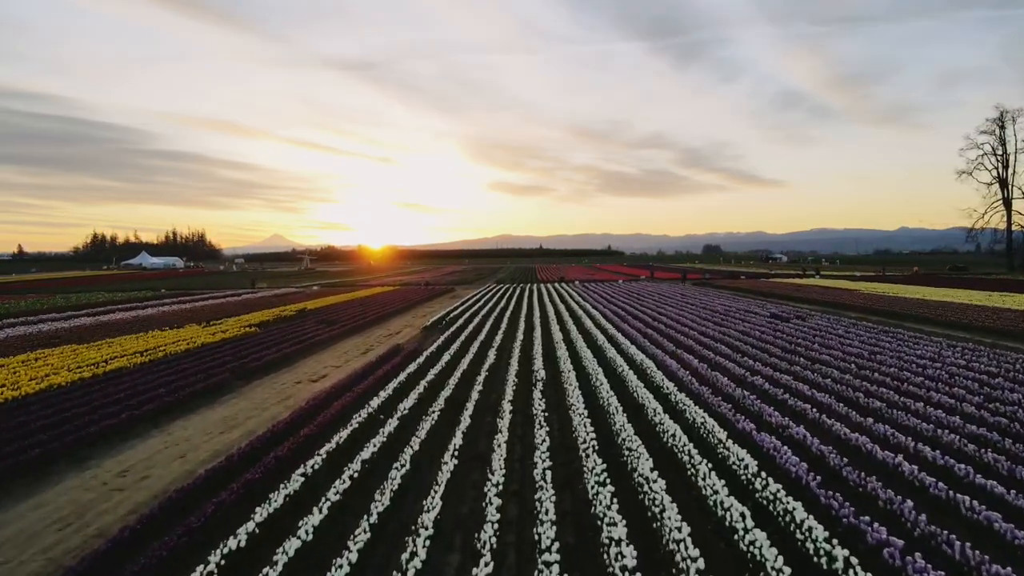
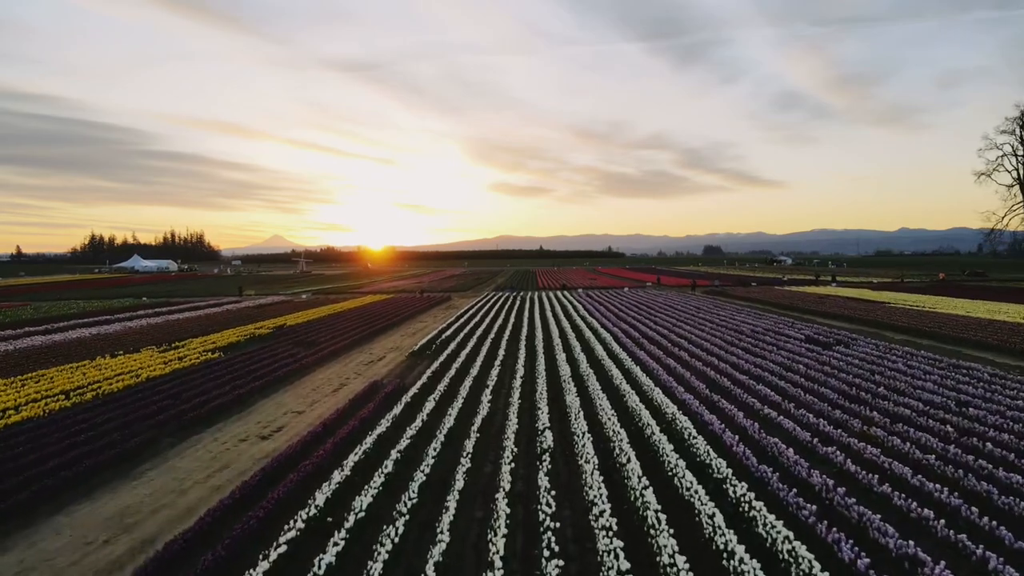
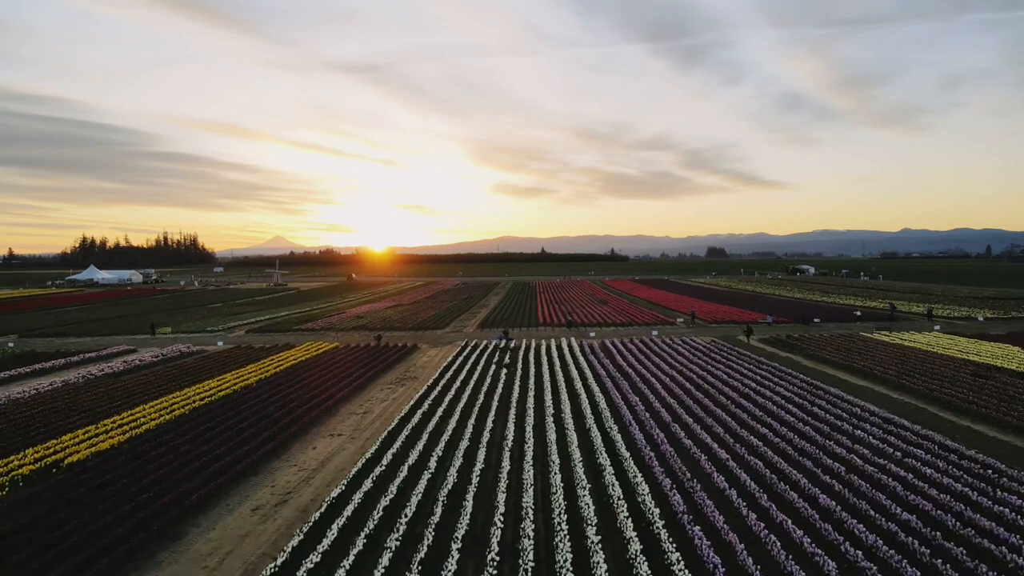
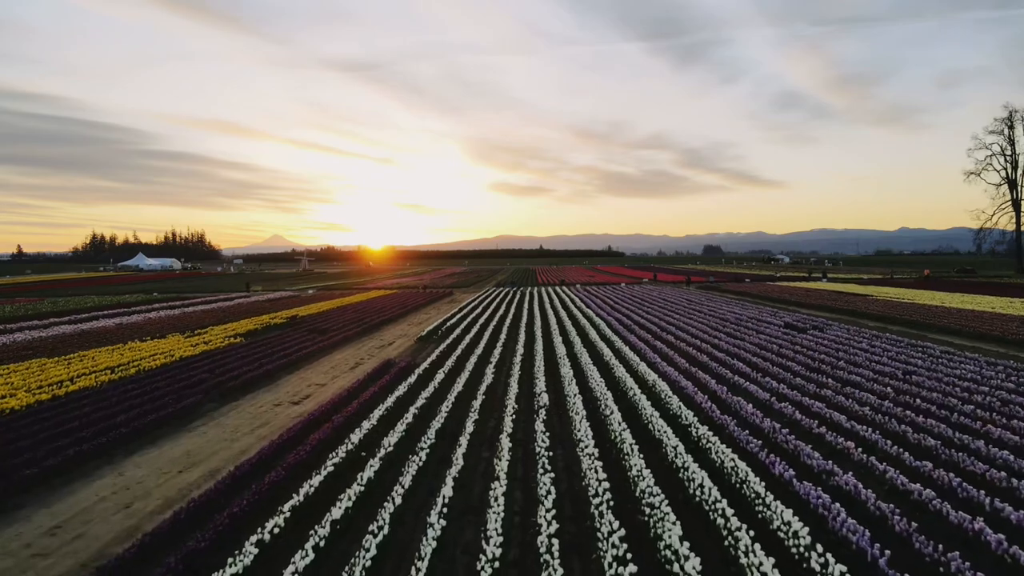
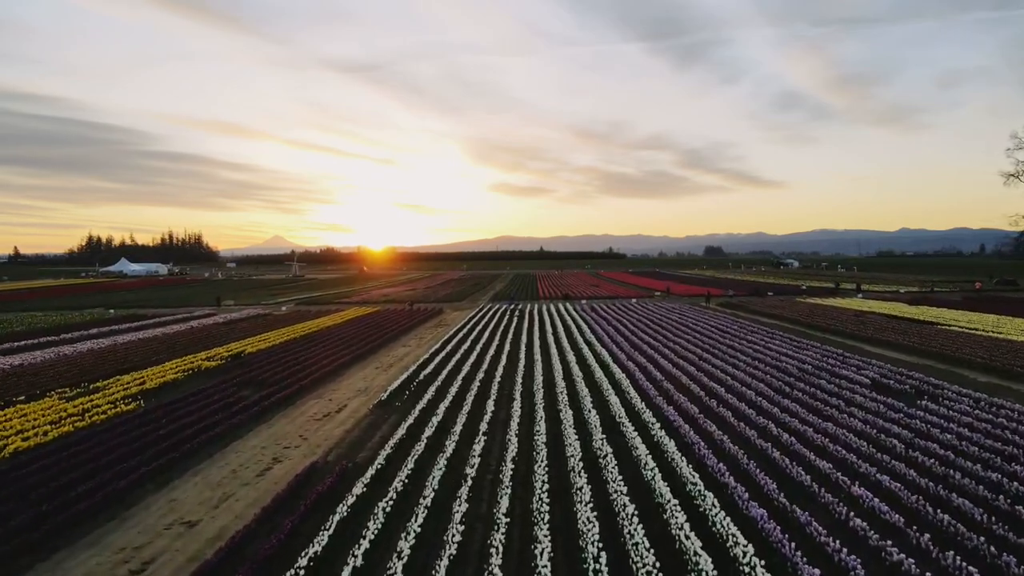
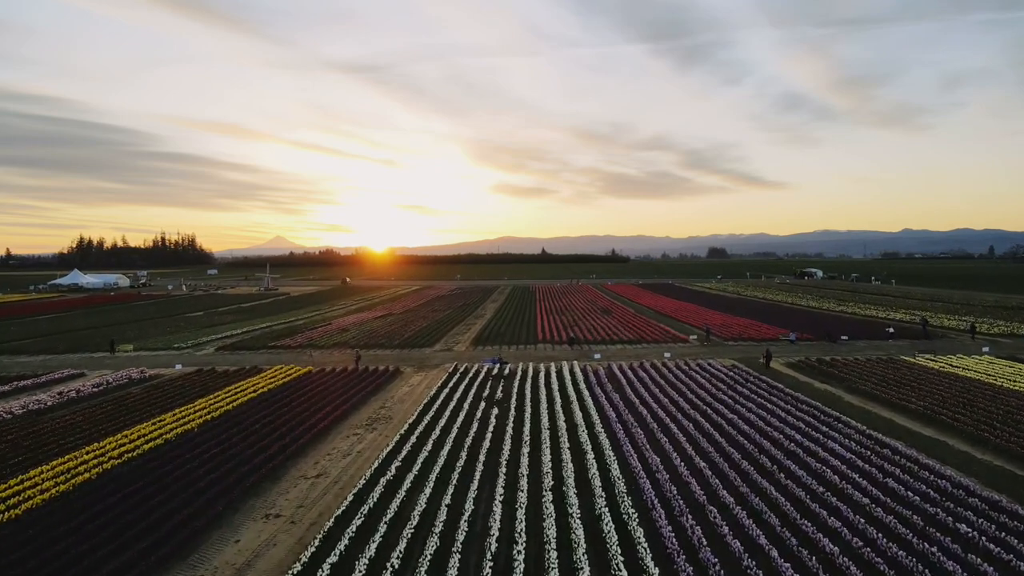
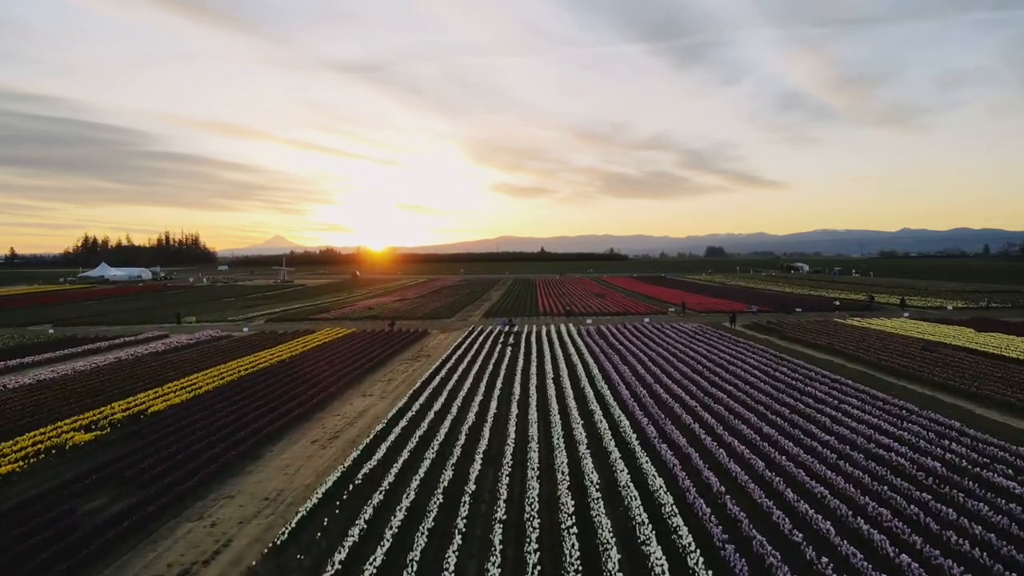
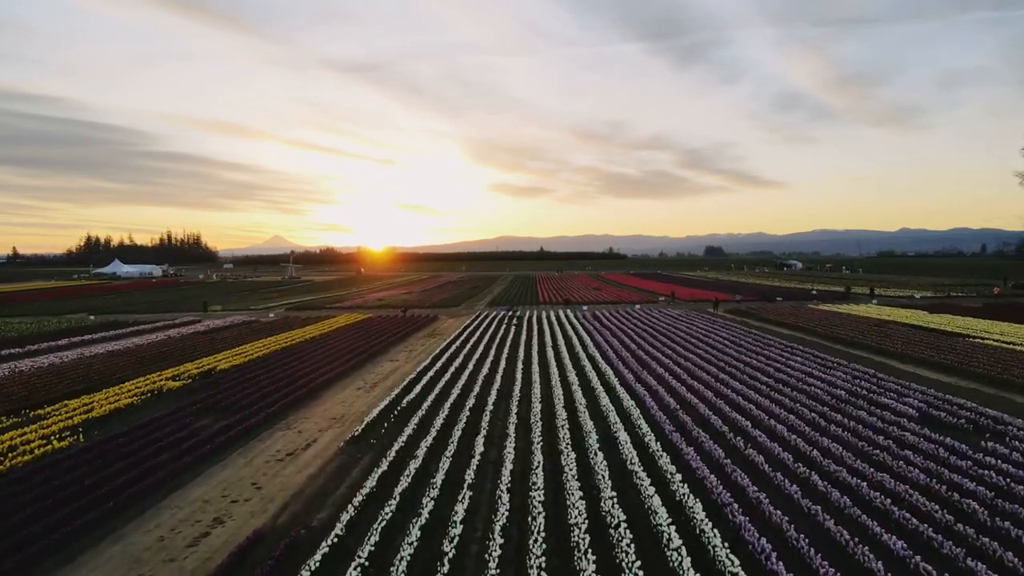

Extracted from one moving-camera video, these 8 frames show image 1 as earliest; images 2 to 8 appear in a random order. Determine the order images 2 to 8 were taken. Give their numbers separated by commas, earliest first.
4, 2, 5, 8, 7, 3, 6
